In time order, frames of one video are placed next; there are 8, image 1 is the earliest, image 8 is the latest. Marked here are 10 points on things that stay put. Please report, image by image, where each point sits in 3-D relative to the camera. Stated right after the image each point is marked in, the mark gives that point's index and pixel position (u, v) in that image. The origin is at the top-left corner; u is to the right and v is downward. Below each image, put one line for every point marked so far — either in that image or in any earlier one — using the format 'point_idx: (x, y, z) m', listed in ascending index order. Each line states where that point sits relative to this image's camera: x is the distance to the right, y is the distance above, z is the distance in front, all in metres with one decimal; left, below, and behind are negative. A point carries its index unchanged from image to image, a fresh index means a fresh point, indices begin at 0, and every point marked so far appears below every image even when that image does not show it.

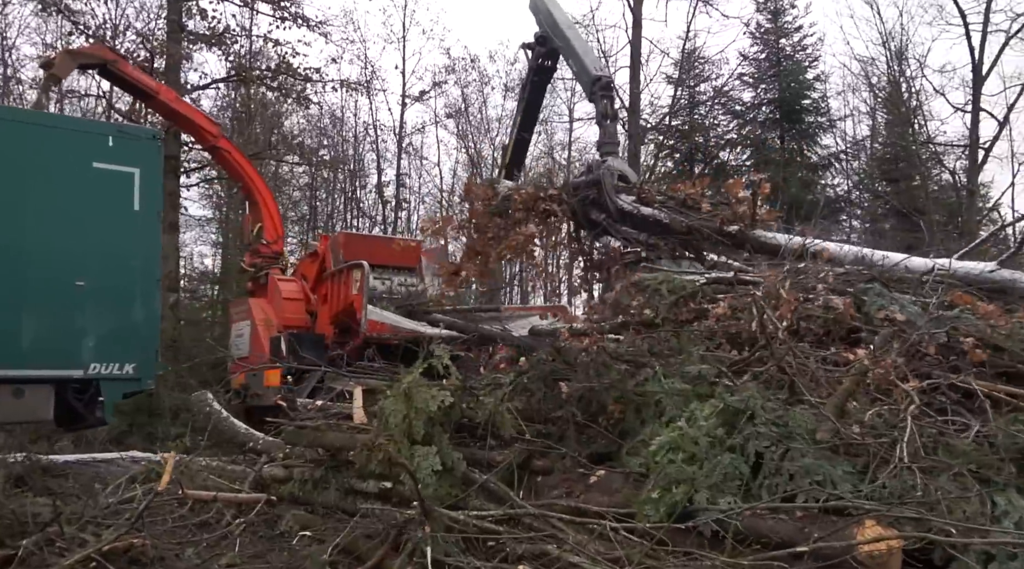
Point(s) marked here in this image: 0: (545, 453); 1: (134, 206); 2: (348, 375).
0: (+0.2, -0.9, +4.4) m
1: (-3.4, +0.7, +7.5) m
2: (-1.0, -0.6, +5.3) m
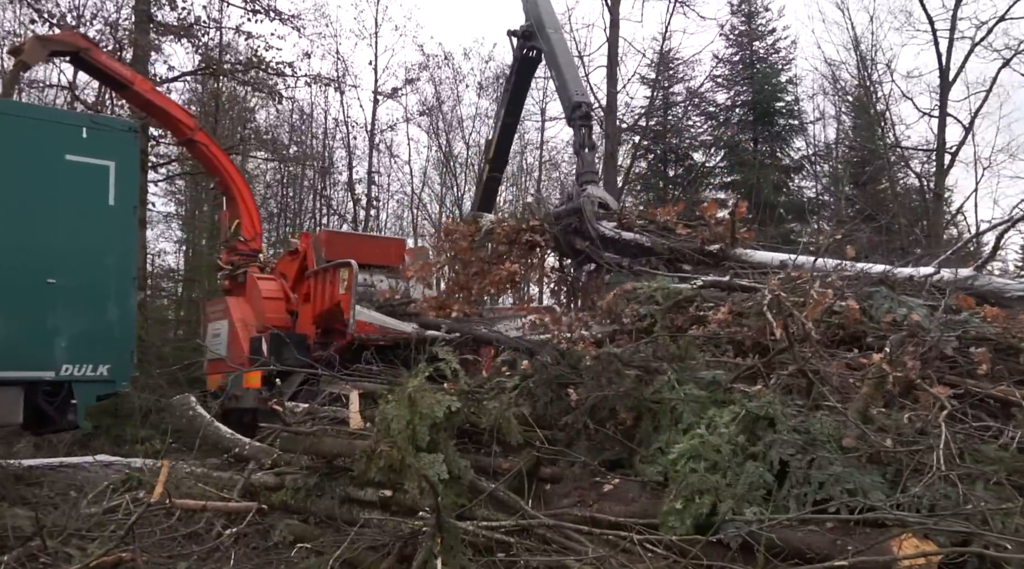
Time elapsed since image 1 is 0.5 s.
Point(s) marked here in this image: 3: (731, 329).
0: (+0.2, -0.9, +4.3) m
1: (-3.5, +0.7, +7.2) m
2: (-1.0, -0.6, +5.1) m
3: (+1.2, -0.3, +4.8) m
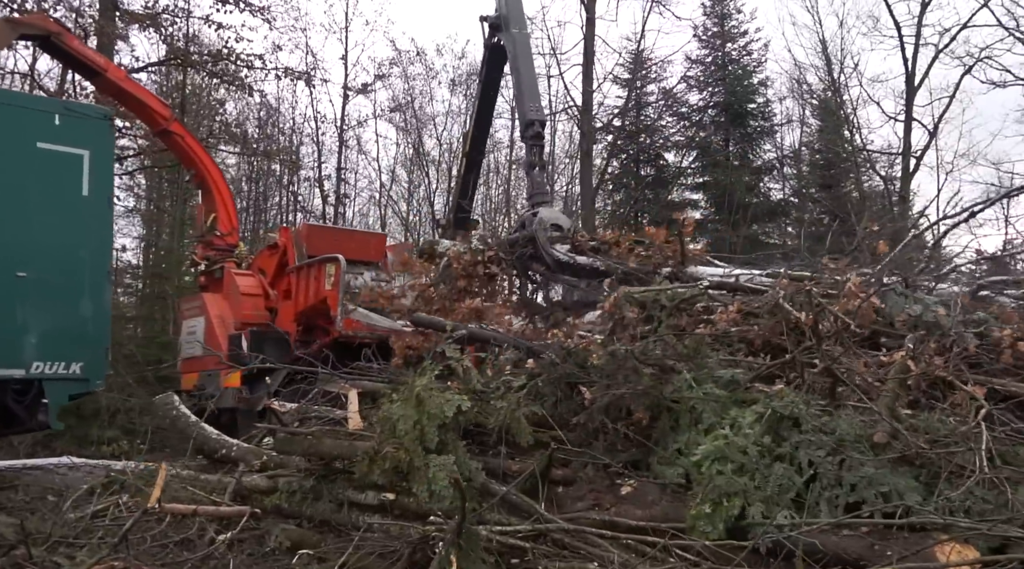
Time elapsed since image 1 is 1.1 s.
0: (+0.3, -0.9, +4.1) m
1: (-3.5, +0.8, +6.9) m
2: (-1.0, -0.5, +4.9) m
3: (+1.3, -0.2, +4.7) m
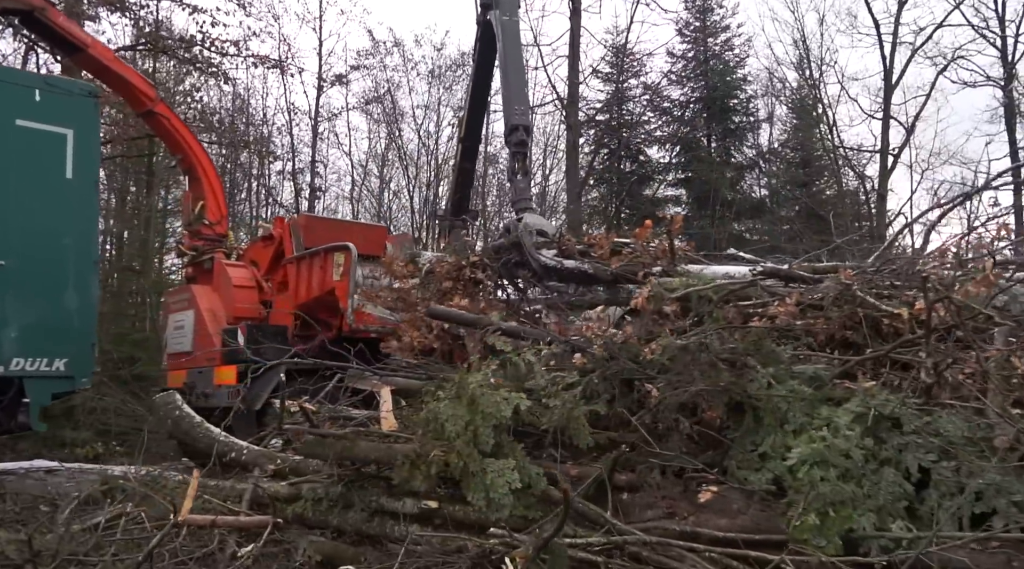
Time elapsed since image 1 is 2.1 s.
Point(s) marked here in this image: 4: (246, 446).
0: (+0.5, -0.8, +3.8) m
1: (-3.4, +0.8, +6.4) m
2: (-0.7, -0.5, +4.5) m
3: (+1.5, -0.2, +4.4) m
4: (-1.6, -0.9, +4.9) m
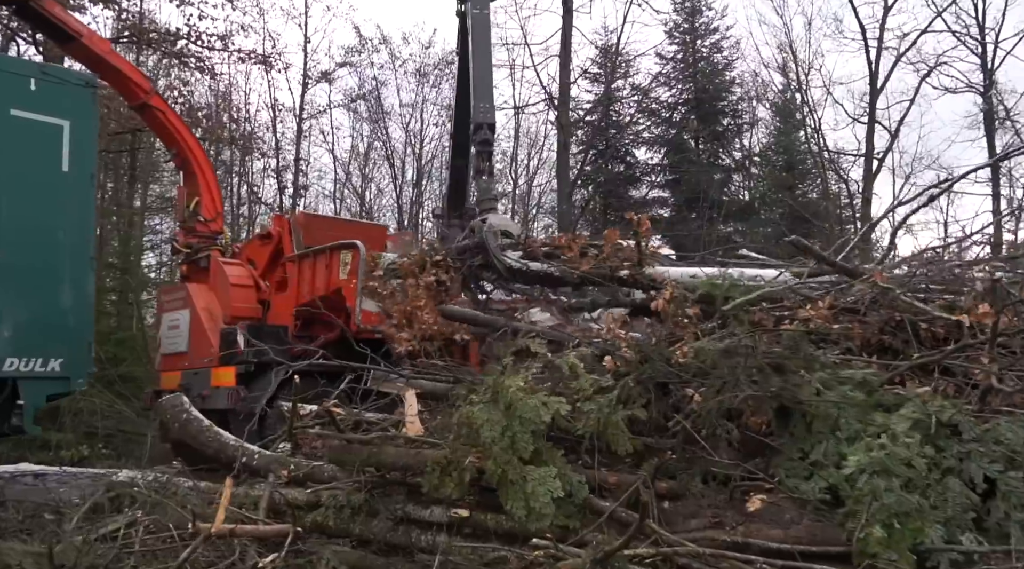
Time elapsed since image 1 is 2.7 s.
0: (+0.7, -0.8, +3.7) m
1: (-3.3, +0.9, +6.2) m
2: (-0.6, -0.5, +4.3) m
3: (+1.7, -0.2, +4.3) m
4: (-1.4, -0.9, +4.7) m
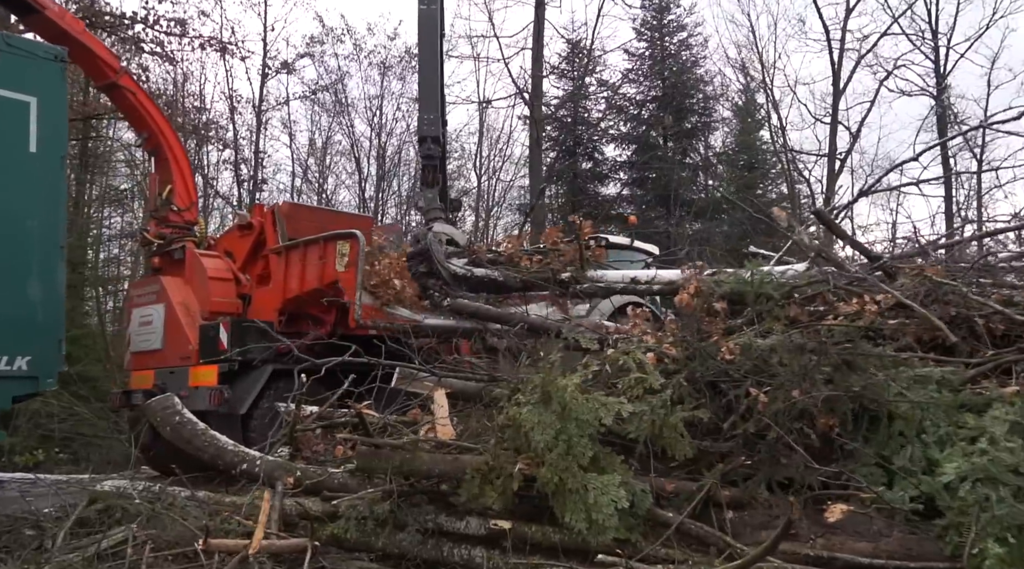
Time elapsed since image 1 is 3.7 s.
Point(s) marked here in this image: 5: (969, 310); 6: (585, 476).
0: (+0.9, -0.8, +3.4) m
1: (-3.2, +0.9, +5.6) m
2: (-0.4, -0.4, +3.9) m
3: (+1.8, -0.2, +4.0) m
4: (-1.3, -0.9, +4.3) m
5: (+2.2, -0.1, +4.0) m
6: (+0.3, -0.7, +3.1) m
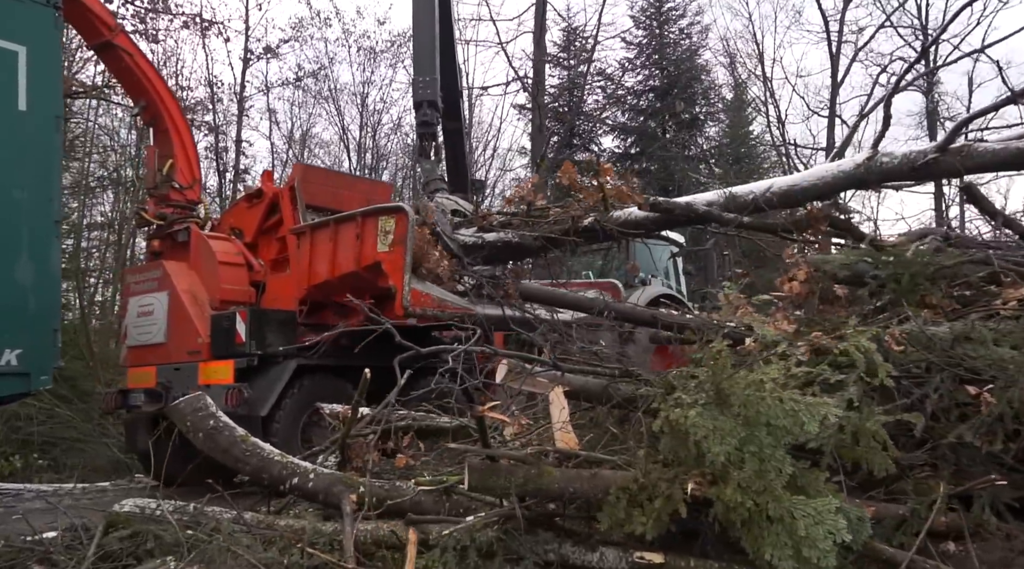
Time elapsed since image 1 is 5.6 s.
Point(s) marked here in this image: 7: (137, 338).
0: (+1.4, -0.7, +2.7) m
1: (-2.8, +1.0, +4.8) m
2: (+0.1, -0.3, +3.2) m
3: (+2.3, -0.1, +3.4) m
4: (-0.8, -0.8, +3.6) m
5: (+2.6, 0.0, +3.4) m
6: (+0.8, -0.6, +2.4) m
7: (-2.8, -0.4, +6.4) m
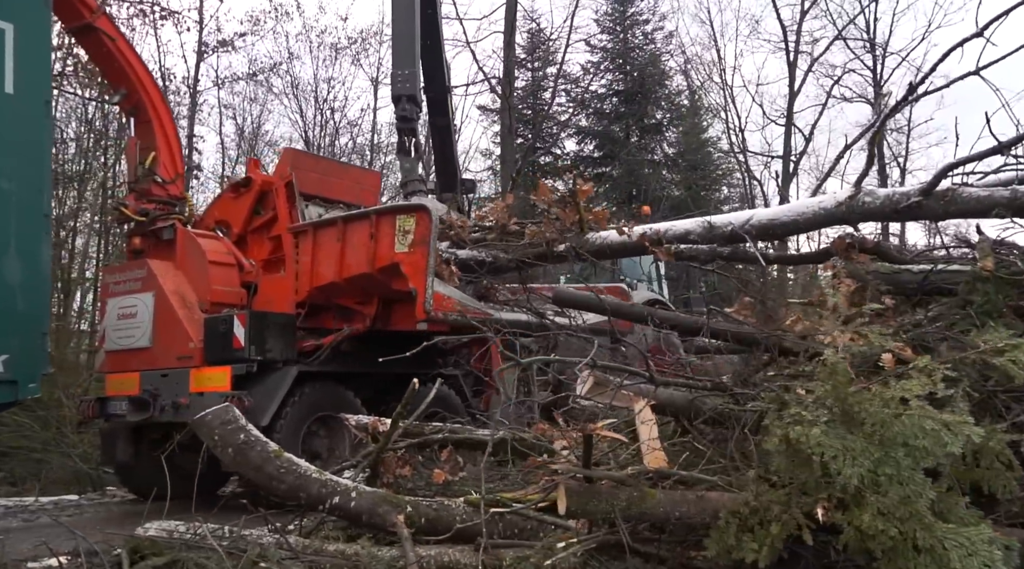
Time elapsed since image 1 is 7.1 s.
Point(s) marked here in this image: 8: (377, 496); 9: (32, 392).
0: (+1.7, -0.7, +2.5) m
1: (-2.6, +1.0, +4.4) m
2: (+0.3, -0.3, +3.0) m
3: (+2.6, -0.1, +3.3) m
4: (-0.6, -0.8, +3.3) m
5: (+2.9, -0.1, +3.3) m
6: (+1.1, -0.6, +2.2) m
7: (-2.8, -0.4, +6.0) m
8: (-0.4, -0.8, +3.2) m
9: (-2.5, -0.6, +4.4) m
